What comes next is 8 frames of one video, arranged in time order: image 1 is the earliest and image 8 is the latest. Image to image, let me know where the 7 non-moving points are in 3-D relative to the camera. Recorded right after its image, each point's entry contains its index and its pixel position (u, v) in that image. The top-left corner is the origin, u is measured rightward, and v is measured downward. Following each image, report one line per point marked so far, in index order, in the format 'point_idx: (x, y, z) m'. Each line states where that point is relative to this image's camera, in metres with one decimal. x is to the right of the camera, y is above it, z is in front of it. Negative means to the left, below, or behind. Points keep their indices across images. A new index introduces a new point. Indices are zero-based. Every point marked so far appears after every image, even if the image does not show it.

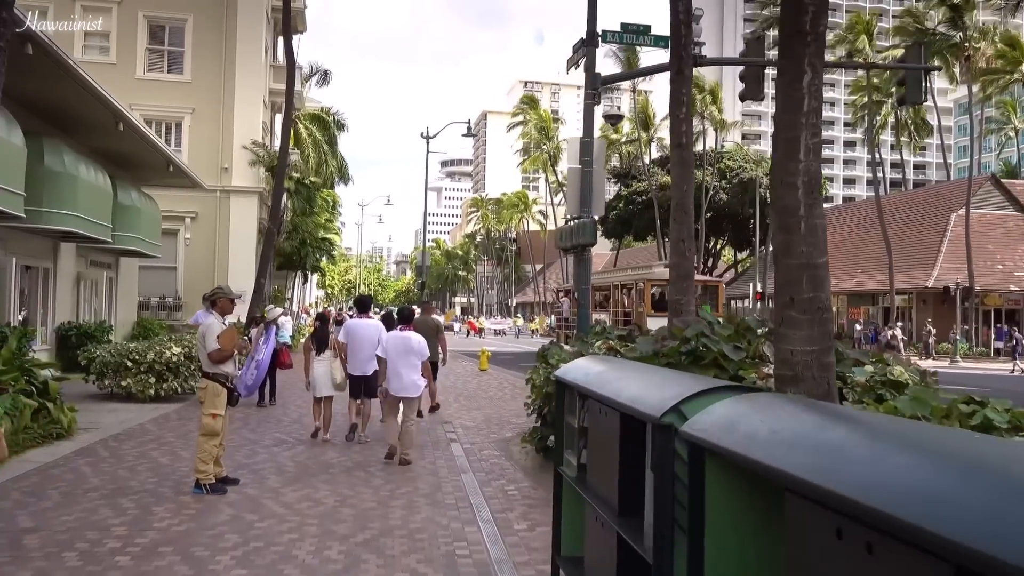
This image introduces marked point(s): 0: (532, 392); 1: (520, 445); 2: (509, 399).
0: (+0.2, -1.1, +8.8) m
1: (+0.1, -1.7, +9.3) m
2: (0.0, -2.0, +15.2) m
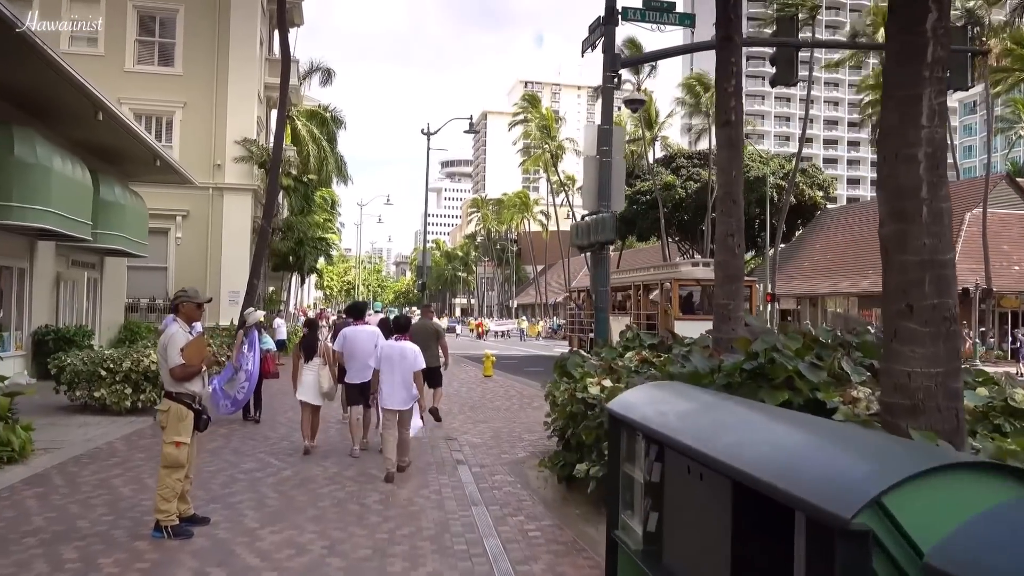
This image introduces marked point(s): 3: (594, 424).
0: (+0.4, -1.1, +7.7) m
1: (+0.2, -1.7, +8.2) m
2: (+0.1, -2.0, +14.1) m
3: (+0.6, -1.0, +6.3) m
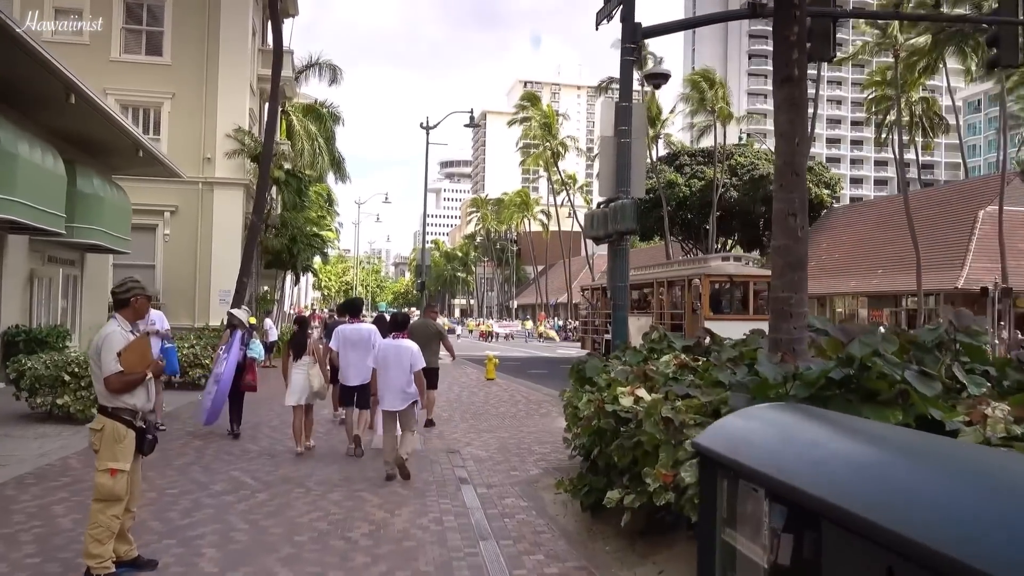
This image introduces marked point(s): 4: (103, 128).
0: (+0.5, -1.0, +6.6) m
1: (+0.3, -1.7, +7.0) m
2: (+0.2, -2.0, +13.0) m
3: (+0.7, -0.9, +5.2) m
4: (-7.9, +3.1, +16.6) m
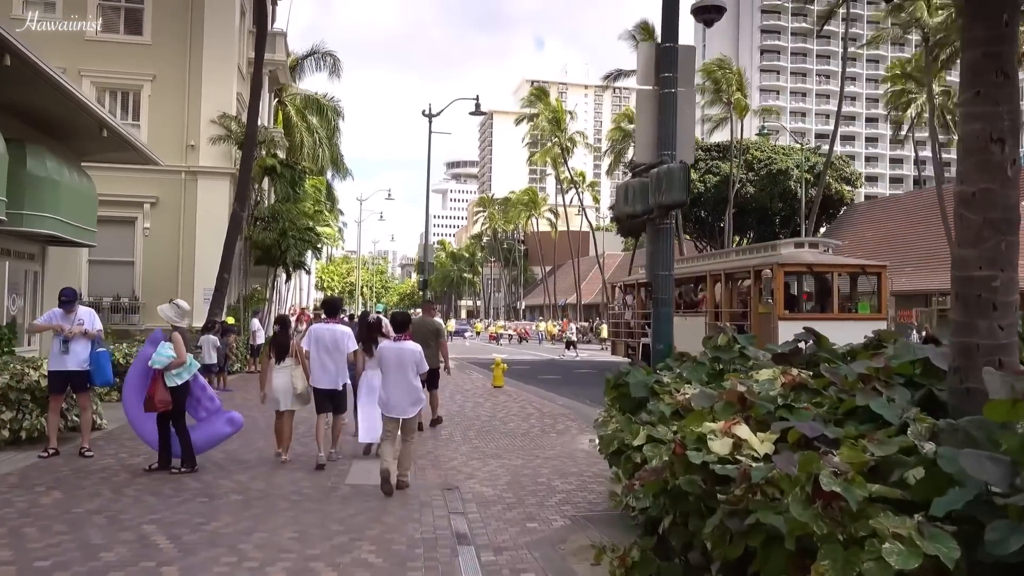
0: (+0.6, -0.9, +4.4) m
1: (+0.4, -1.6, +4.9) m
2: (+0.4, -1.9, +10.8) m
3: (+0.8, -0.8, +3.0) m
4: (-7.8, +3.2, +14.5) m
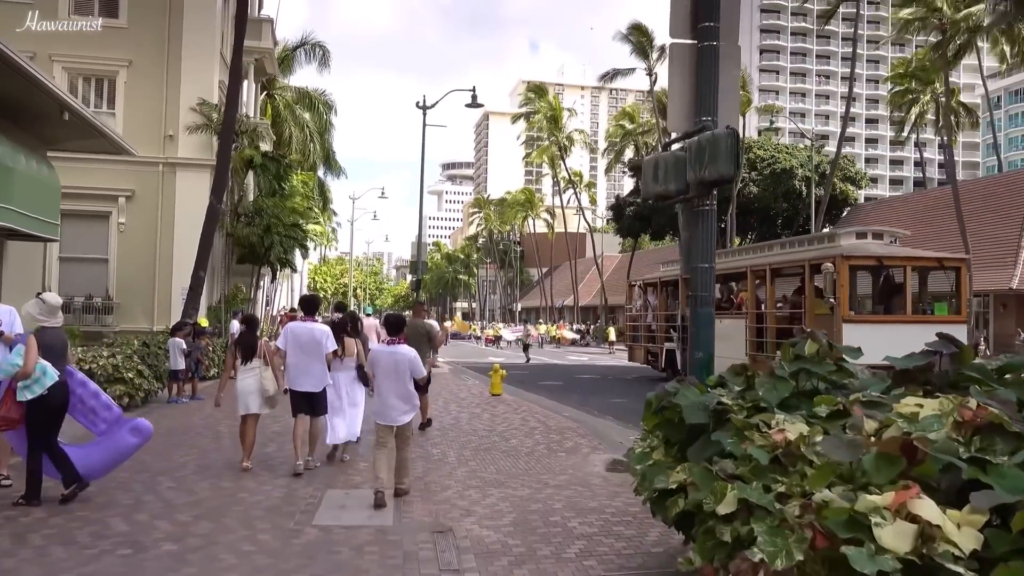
0: (+0.6, -0.9, +3.0) m
1: (+0.5, -1.5, +3.5) m
2: (+0.4, -1.9, +9.4) m
3: (+0.9, -0.8, +1.6) m
4: (-7.7, +3.2, +13.1) m
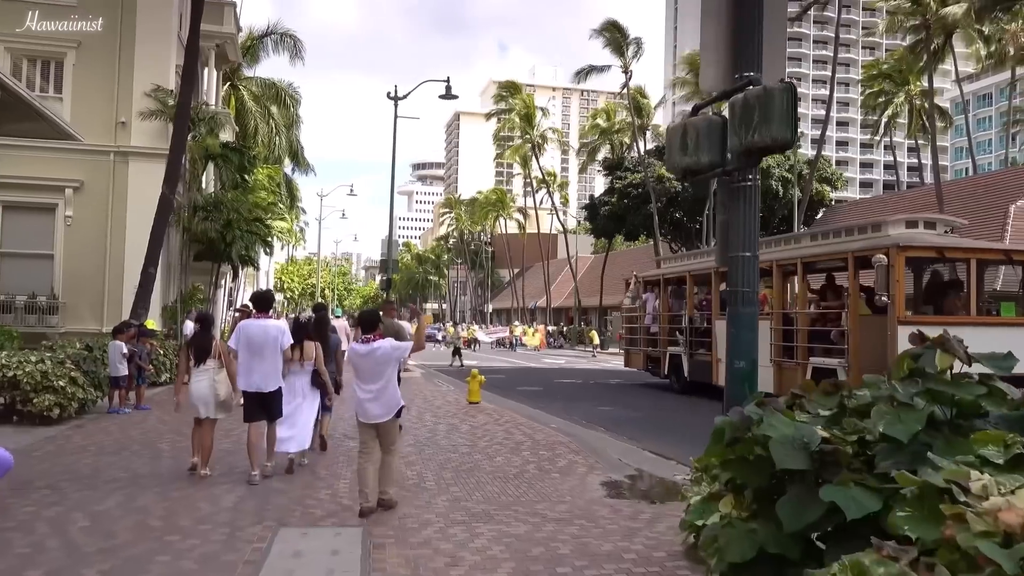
0: (+0.7, -0.8, +1.8) m
1: (+0.6, -1.5, +2.2) m
2: (+0.3, -1.8, +8.1) m
3: (+1.0, -0.8, +0.4) m
4: (-8.0, +3.3, +11.6) m
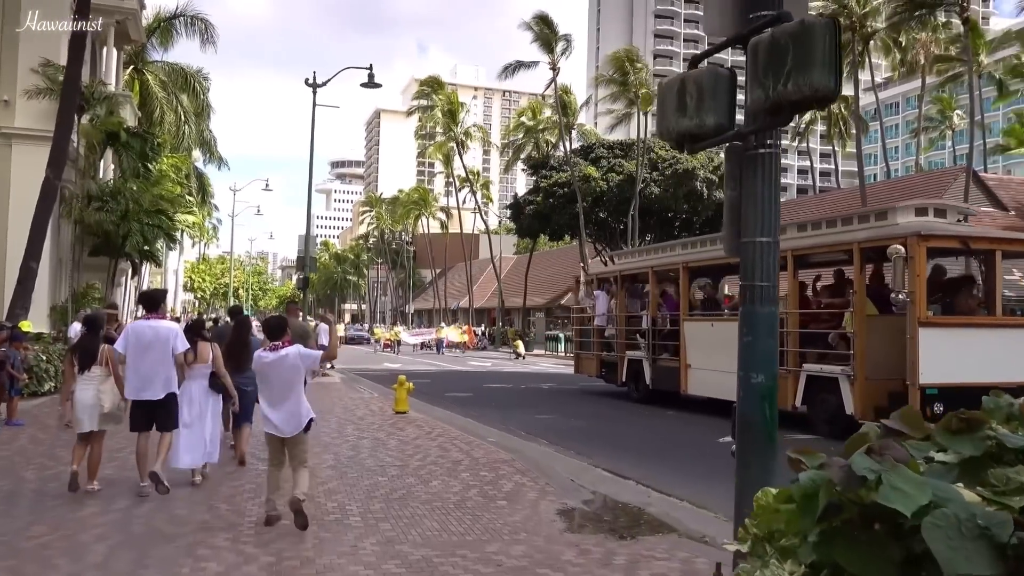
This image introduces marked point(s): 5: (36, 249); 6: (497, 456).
0: (+0.9, -0.8, +0.6) m
1: (+0.7, -1.5, +1.1) m
2: (-0.2, -1.8, +6.9) m
3: (+1.3, -0.7, -0.7) m
4: (-8.7, +3.3, +9.6) m
5: (-8.3, +0.7, +15.2) m
6: (-0.2, -1.8, +9.1) m
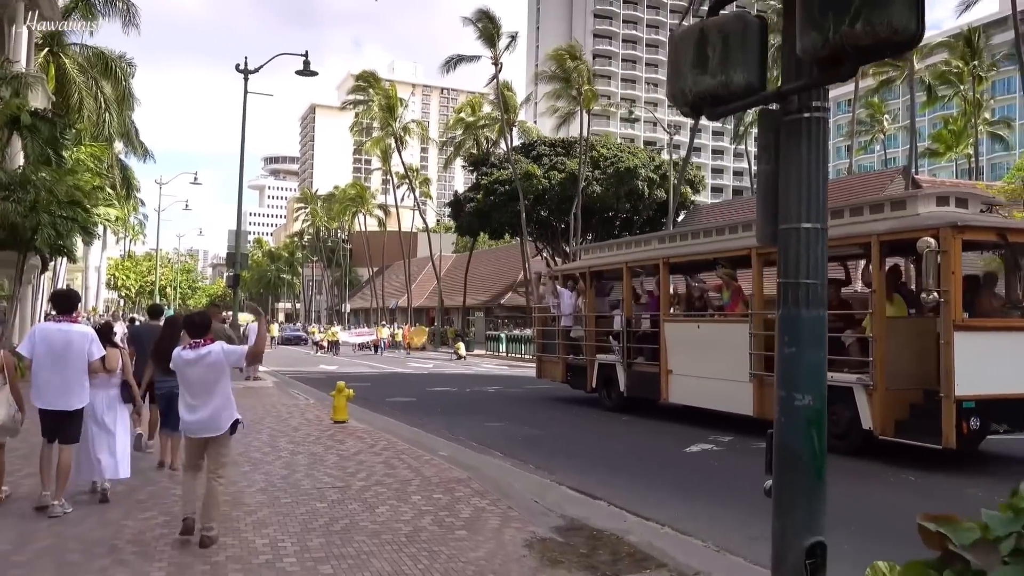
0: (+1.1, -0.8, -0.2) m
1: (+0.8, -1.5, +0.2) m
2: (-0.5, -1.8, +6.0) m
3: (+1.6, -0.7, -1.5) m
4: (-9.1, +3.4, +8.0) m
5: (-9.2, +0.7, +13.6) m
6: (-0.7, -1.8, +8.2) m
